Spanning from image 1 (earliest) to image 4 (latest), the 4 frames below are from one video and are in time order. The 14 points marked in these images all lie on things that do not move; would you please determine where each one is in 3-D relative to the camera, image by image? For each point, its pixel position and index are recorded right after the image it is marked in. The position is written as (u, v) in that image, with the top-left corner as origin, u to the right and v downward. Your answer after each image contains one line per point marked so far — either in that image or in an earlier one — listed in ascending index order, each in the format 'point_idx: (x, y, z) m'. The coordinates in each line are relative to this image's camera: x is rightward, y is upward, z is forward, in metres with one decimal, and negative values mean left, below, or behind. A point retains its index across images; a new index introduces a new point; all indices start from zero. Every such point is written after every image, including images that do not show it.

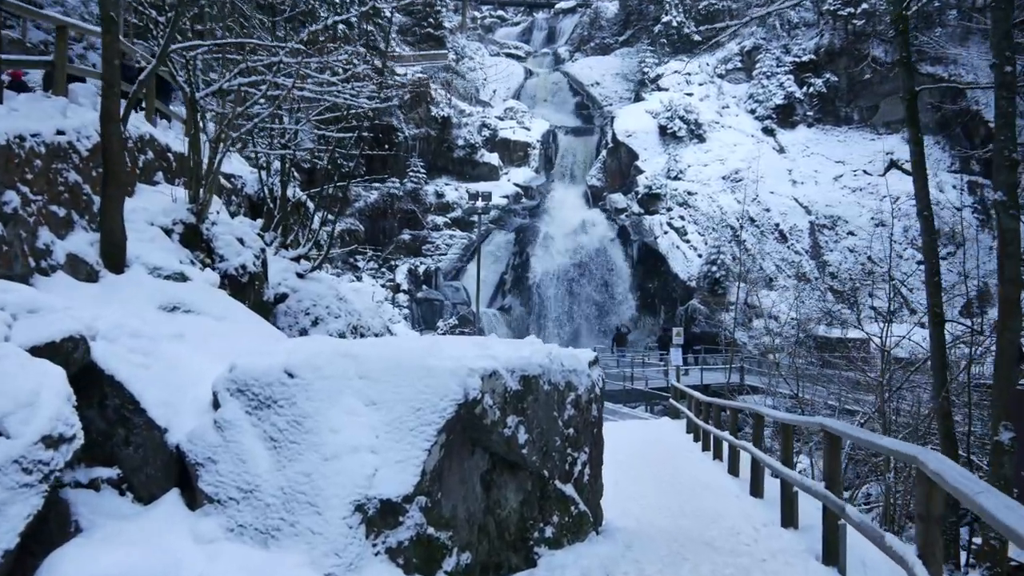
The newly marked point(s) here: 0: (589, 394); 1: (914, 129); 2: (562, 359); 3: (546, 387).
0: (+0.4, -0.5, +4.6) m
1: (+3.8, +1.5, +9.3) m
2: (+0.2, -0.3, +4.4) m
3: (+0.1, -0.4, +4.1) m
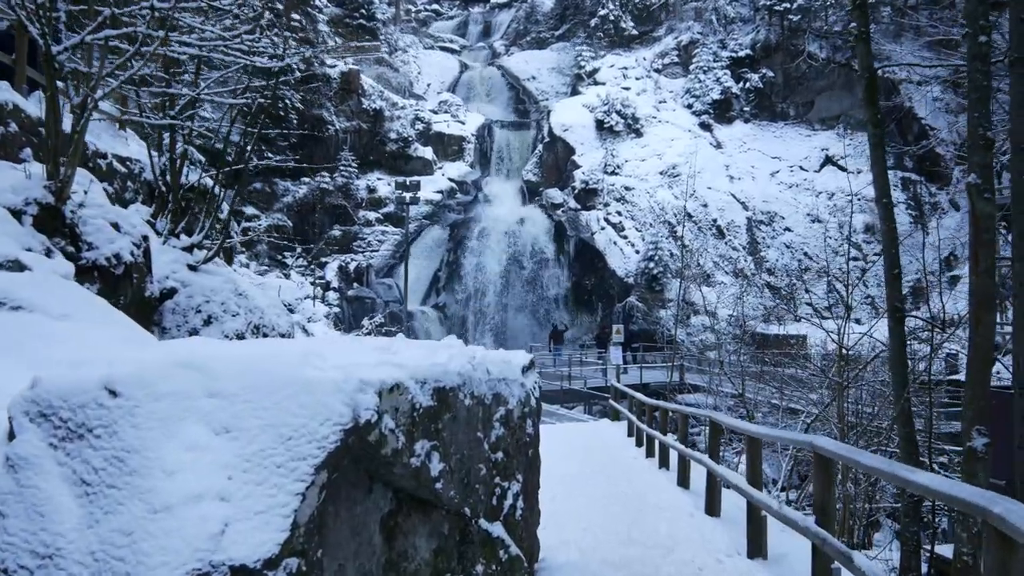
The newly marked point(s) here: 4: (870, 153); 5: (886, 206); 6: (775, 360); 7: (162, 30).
0: (0.0, -0.5, +3.7) m
1: (+3.2, +1.6, +8.6) m
2: (-0.1, -0.3, +3.5) m
3: (-0.2, -0.4, +3.3) m
4: (+3.2, +1.2, +8.6) m
5: (+3.3, +0.7, +8.5) m
6: (+4.7, -1.3, +17.4) m
7: (-2.1, +1.6, +5.9) m
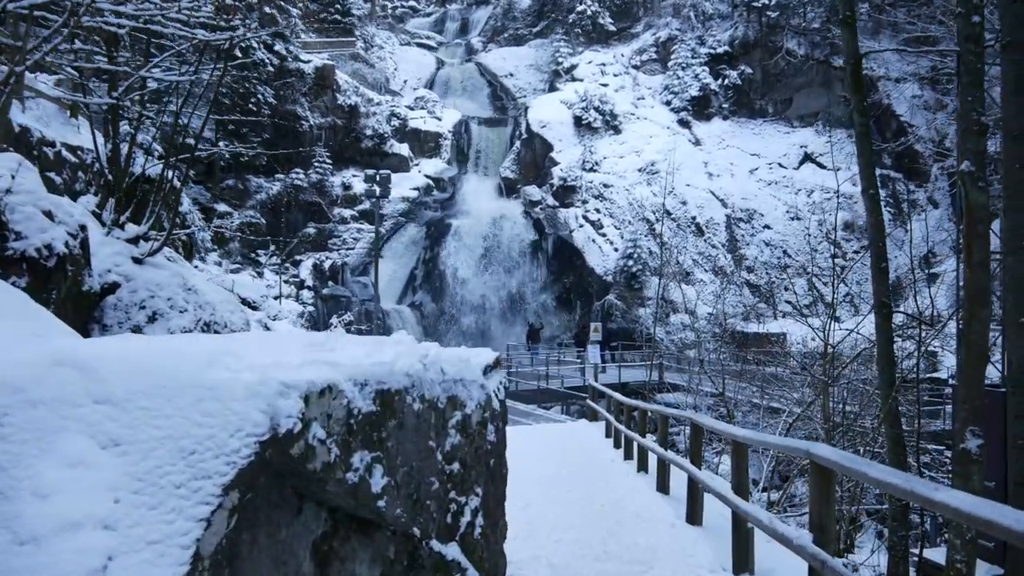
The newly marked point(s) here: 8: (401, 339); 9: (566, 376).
0: (-0.1, -0.4, +3.3) m
1: (+2.9, +1.6, +8.3) m
2: (-0.2, -0.2, +3.1) m
3: (-0.3, -0.3, +2.8) m
4: (+2.9, +1.2, +8.3) m
5: (+3.0, +0.8, +8.2) m
6: (+4.3, -1.2, +17.1) m
7: (-2.3, +1.6, +5.4) m
8: (-0.3, -0.2, +3.1) m
9: (+1.1, -1.8, +19.8) m
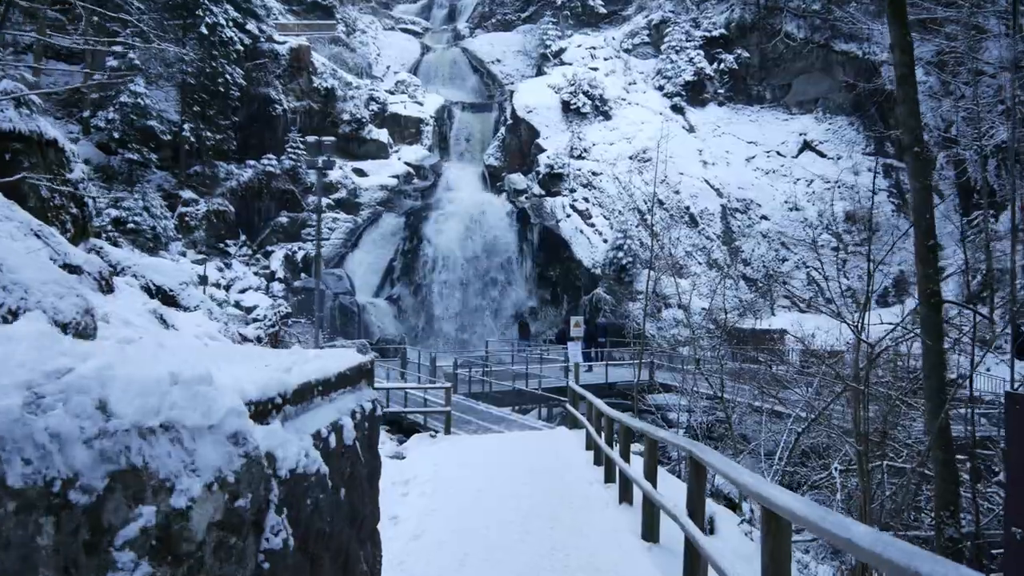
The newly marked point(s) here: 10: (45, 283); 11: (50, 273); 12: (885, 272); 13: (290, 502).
0: (-0.4, -0.3, +1.5) m
1: (+2.6, +1.7, +6.5) m
2: (-0.5, -0.1, +1.3) m
3: (-0.6, -0.2, +1.1) m
4: (+2.6, +1.4, +6.5) m
5: (+2.7, +0.9, +6.4) m
6: (+3.9, -1.1, +15.4) m
7: (-2.6, +1.7, +3.6) m
8: (-0.7, -0.1, +1.3) m
9: (+0.6, -1.6, +18.0) m
10: (-2.4, 0.0, +5.3) m
11: (-2.4, +0.1, +5.4) m
12: (+6.7, +0.3, +17.2) m
13: (-0.4, -0.4, +1.8) m
